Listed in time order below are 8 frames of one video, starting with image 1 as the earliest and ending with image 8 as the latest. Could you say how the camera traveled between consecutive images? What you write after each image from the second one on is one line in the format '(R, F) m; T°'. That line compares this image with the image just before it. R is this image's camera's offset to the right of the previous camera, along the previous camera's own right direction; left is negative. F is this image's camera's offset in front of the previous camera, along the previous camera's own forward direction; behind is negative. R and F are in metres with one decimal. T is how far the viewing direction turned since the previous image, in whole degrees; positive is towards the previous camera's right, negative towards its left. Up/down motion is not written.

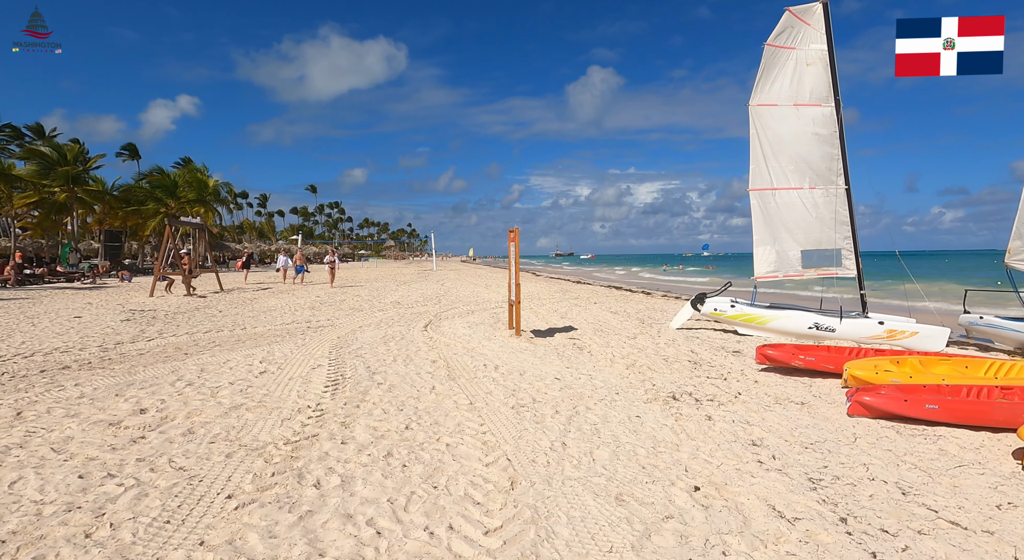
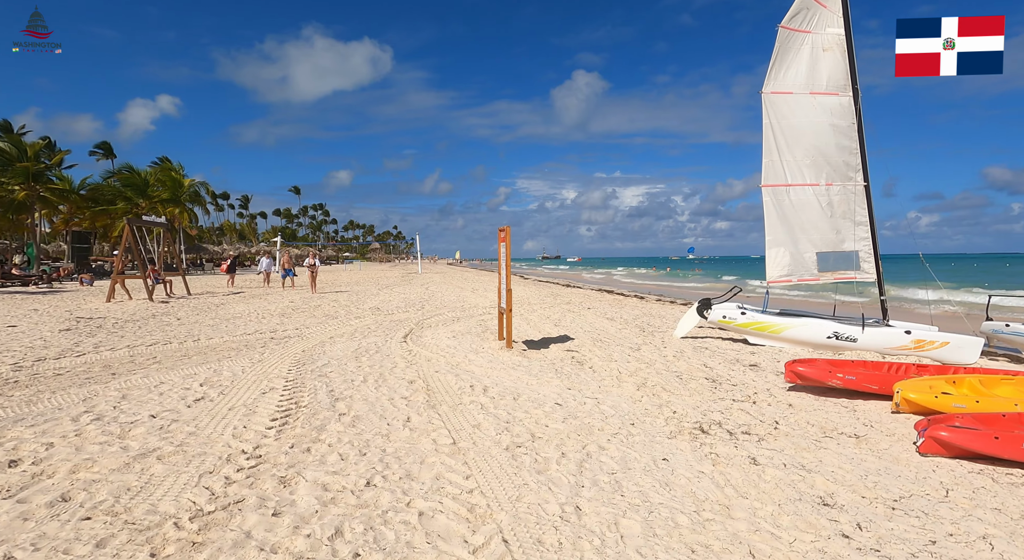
(-0.1, +1.0) m; +2°
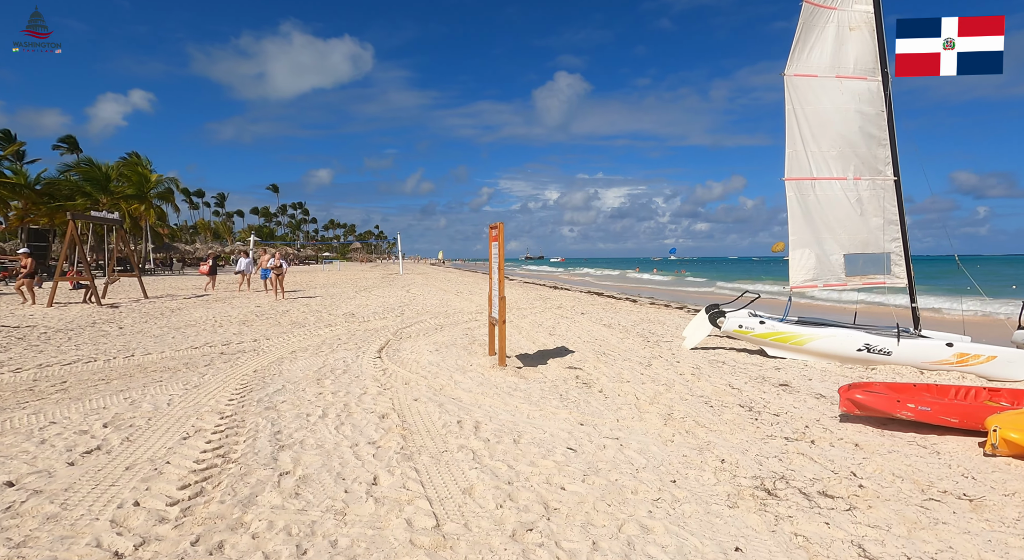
(-0.1, +1.1) m; +2°
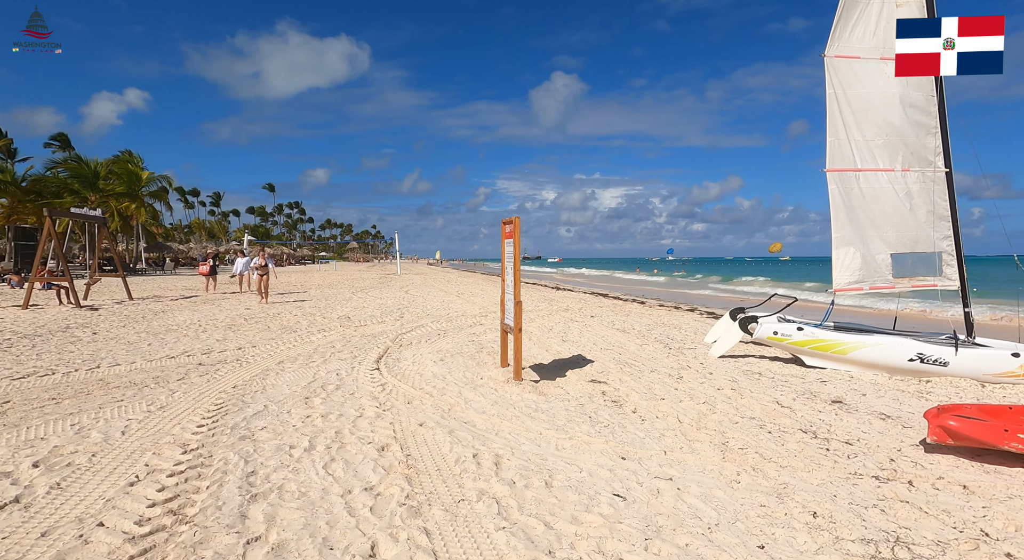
(-0.2, +0.8) m; 0°
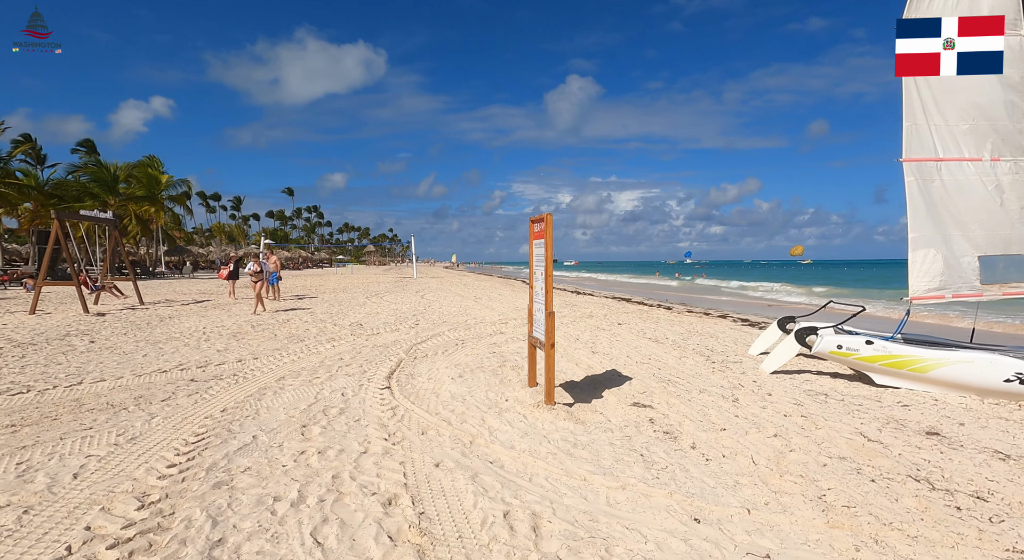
(-0.1, +0.8) m; -2°
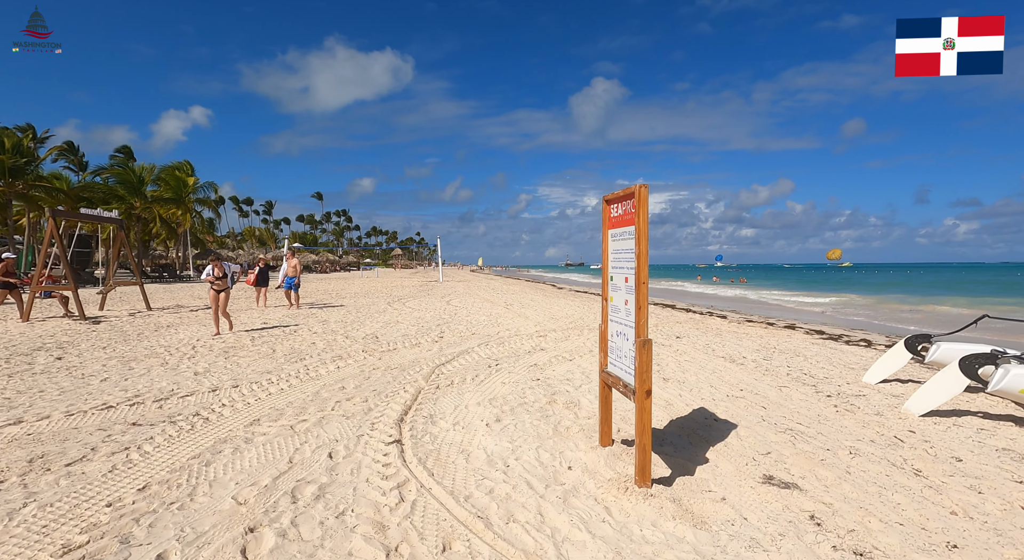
(-0.3, +1.7) m; -3°
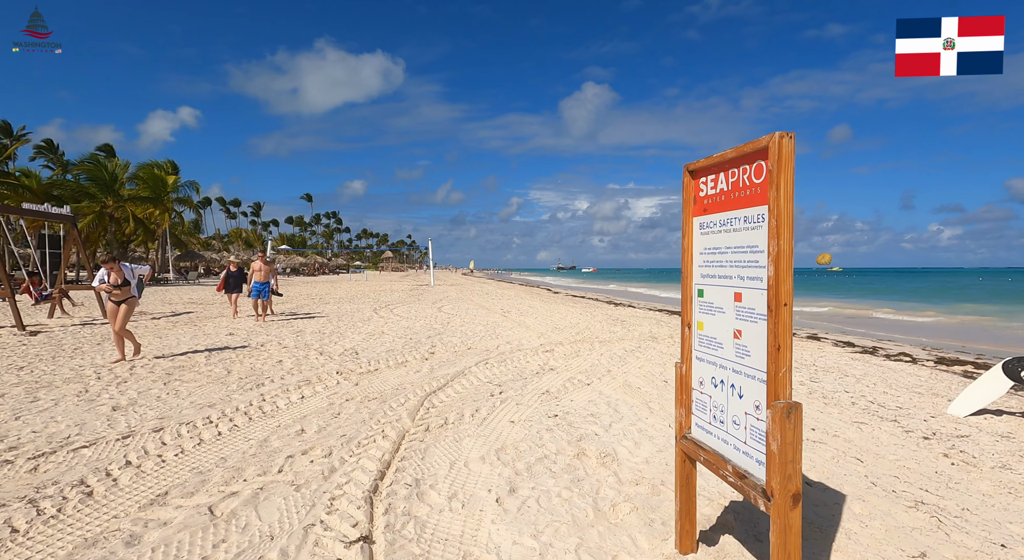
(-0.2, +1.4) m; +1°
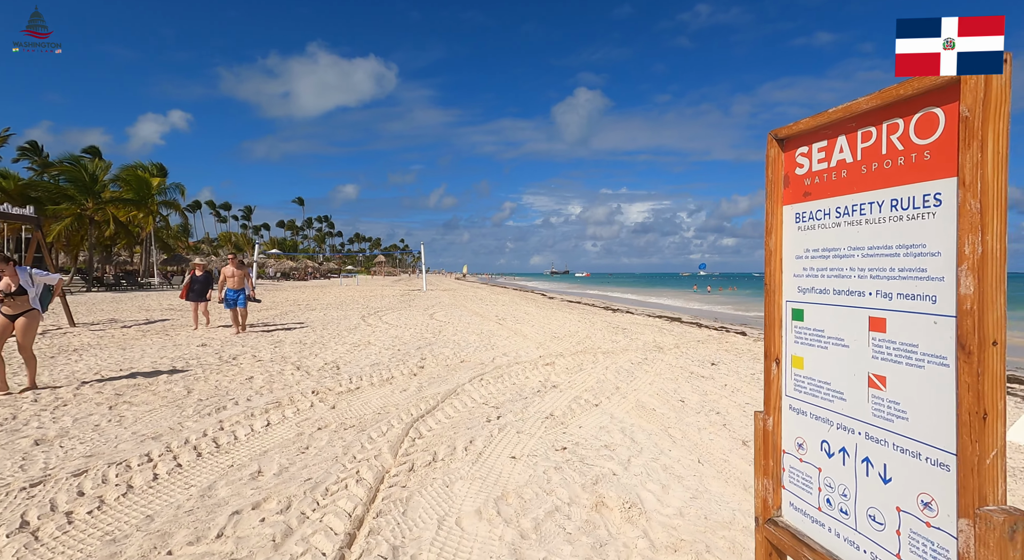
(-0.1, +0.8) m; +1°
